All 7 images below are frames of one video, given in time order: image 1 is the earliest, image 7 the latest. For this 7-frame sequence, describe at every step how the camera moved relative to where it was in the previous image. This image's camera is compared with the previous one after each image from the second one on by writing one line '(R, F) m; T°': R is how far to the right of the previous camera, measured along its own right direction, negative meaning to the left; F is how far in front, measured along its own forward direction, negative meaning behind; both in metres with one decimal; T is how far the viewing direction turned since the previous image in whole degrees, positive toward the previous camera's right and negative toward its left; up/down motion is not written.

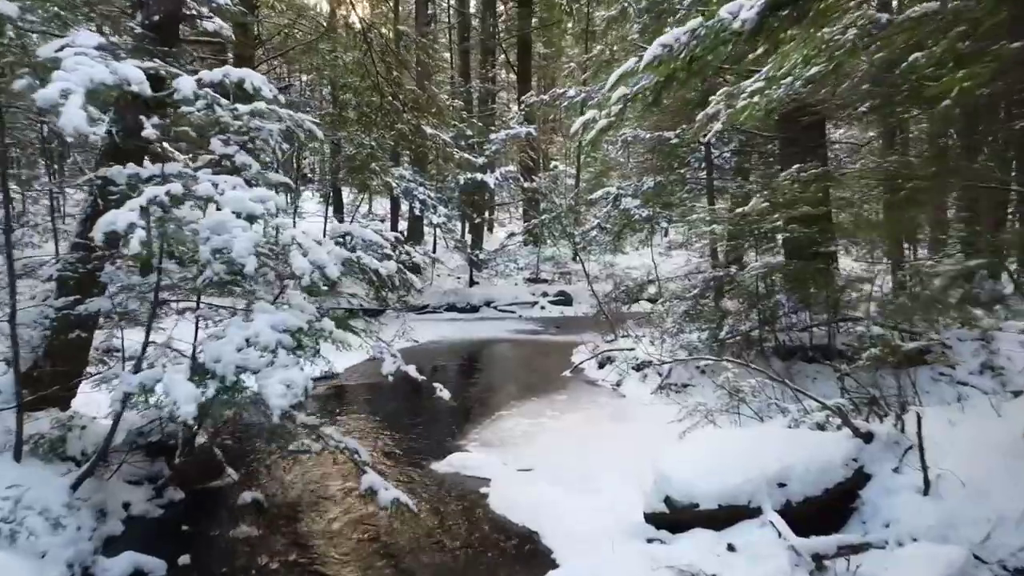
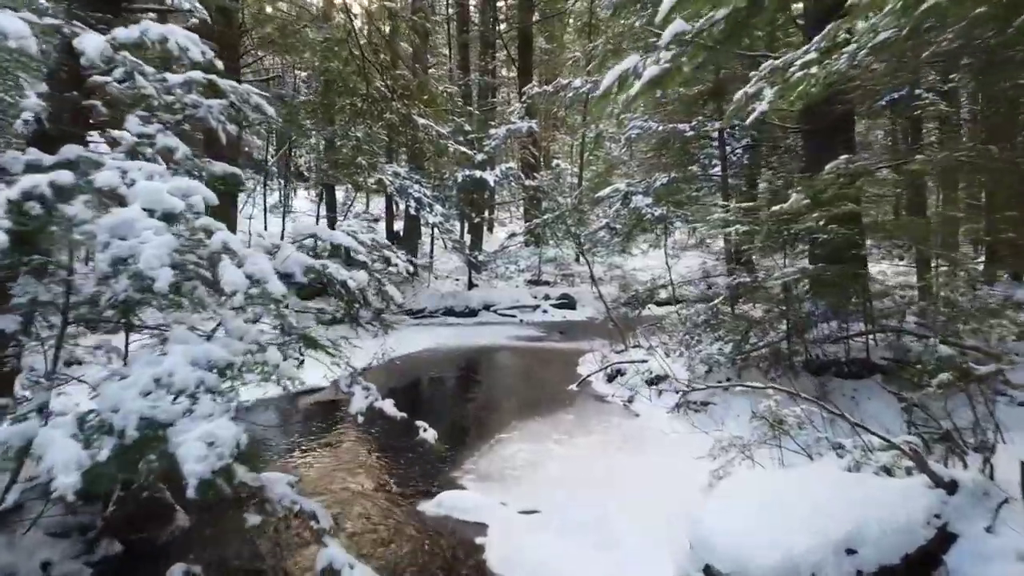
(0.0, +0.9) m; 0°
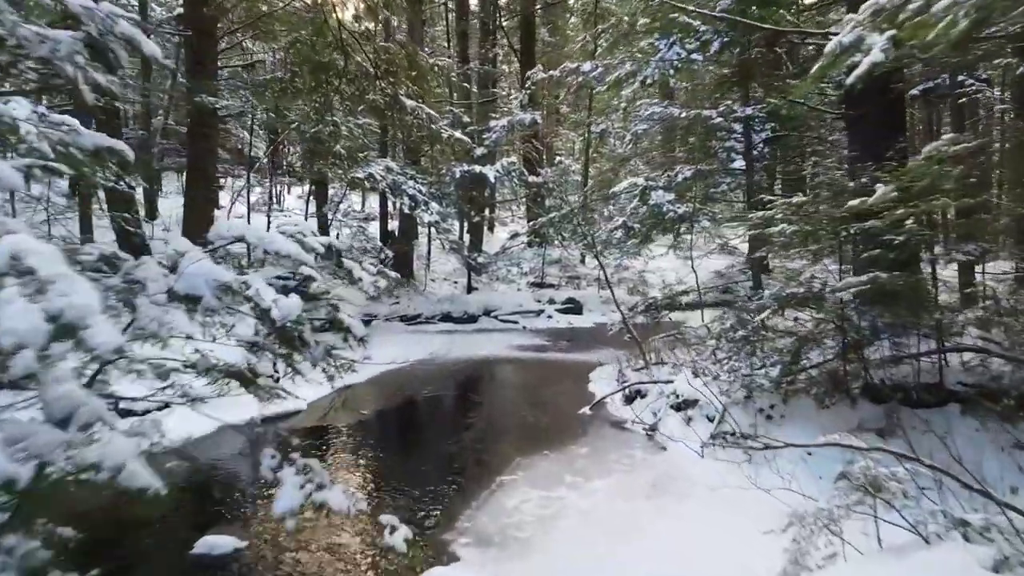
(0.0, +1.2) m; 0°
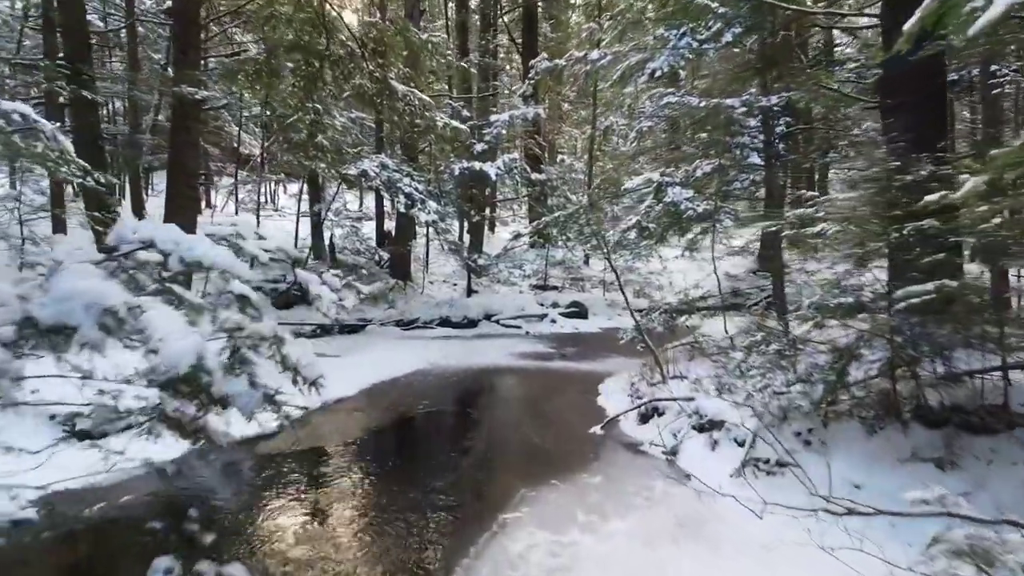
(0.0, +0.8) m; 0°
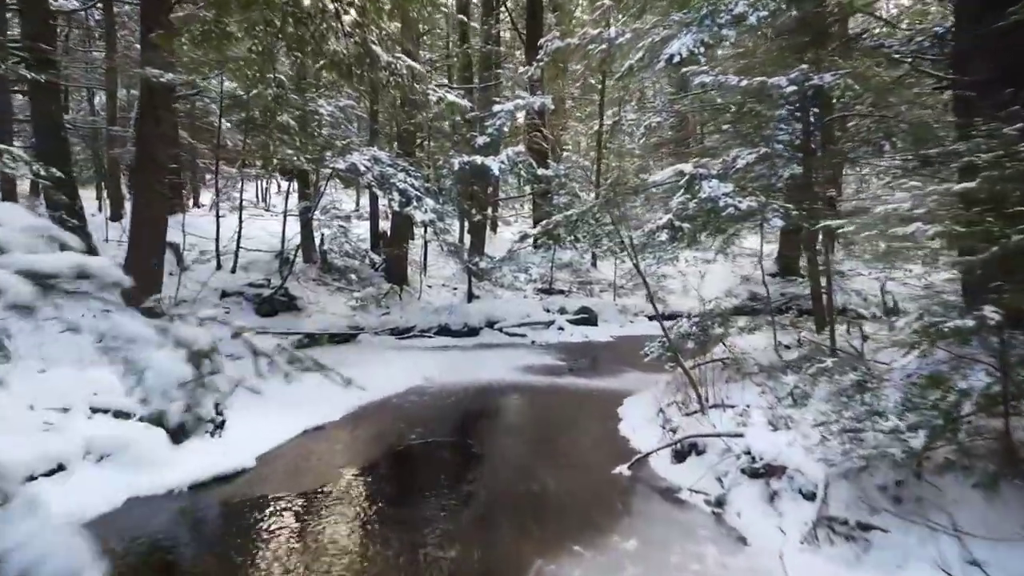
(0.0, +1.3) m; 0°
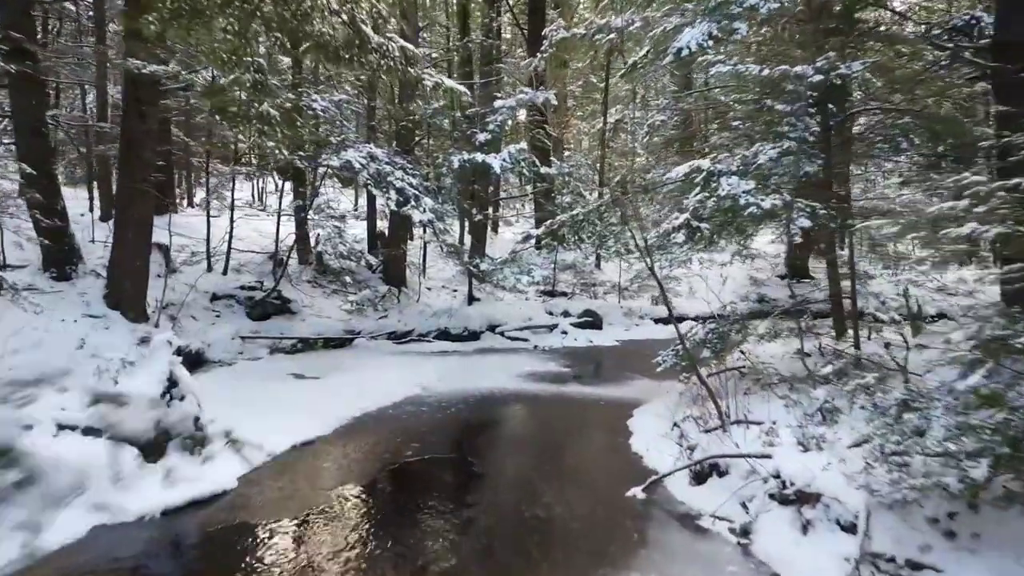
(0.0, +0.5) m; 0°
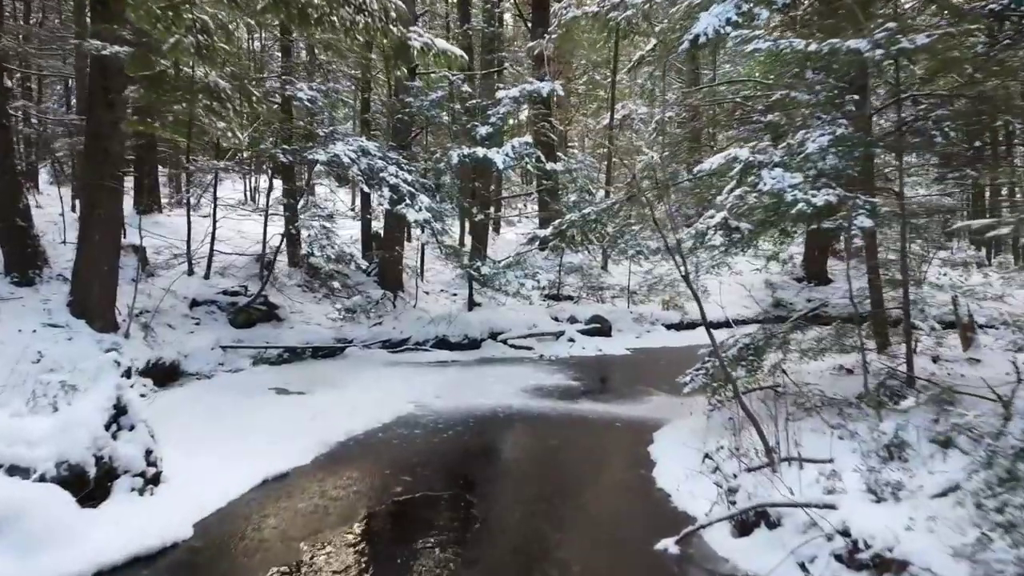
(0.0, +1.0) m; 0°
